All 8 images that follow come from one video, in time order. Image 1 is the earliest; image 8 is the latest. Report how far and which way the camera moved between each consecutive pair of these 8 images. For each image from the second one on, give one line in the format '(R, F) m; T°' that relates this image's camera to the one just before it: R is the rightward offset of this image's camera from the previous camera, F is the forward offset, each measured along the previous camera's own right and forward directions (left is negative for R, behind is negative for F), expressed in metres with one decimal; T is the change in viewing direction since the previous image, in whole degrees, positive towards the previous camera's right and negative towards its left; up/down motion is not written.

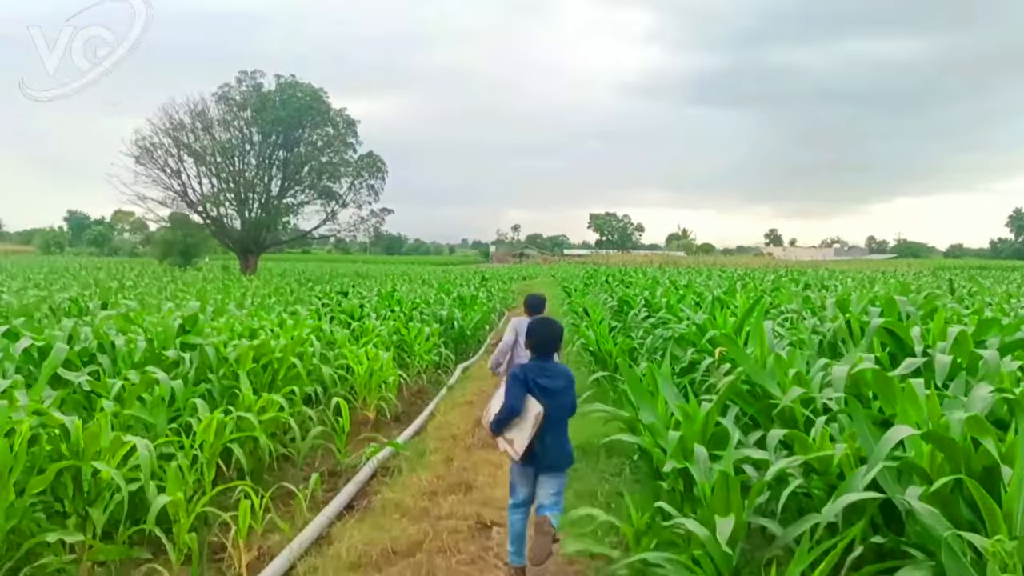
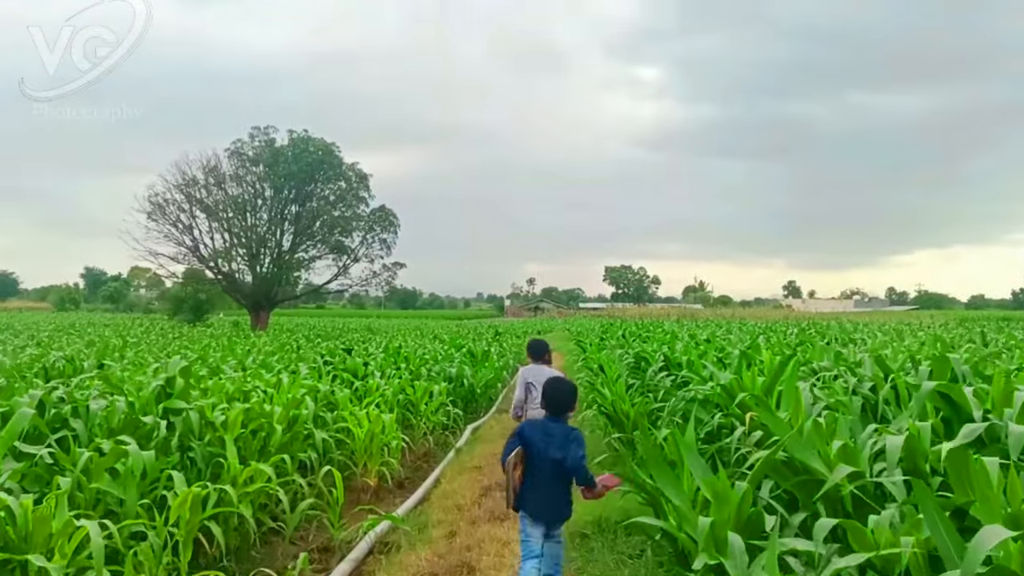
(0.0, +0.4) m; -1°
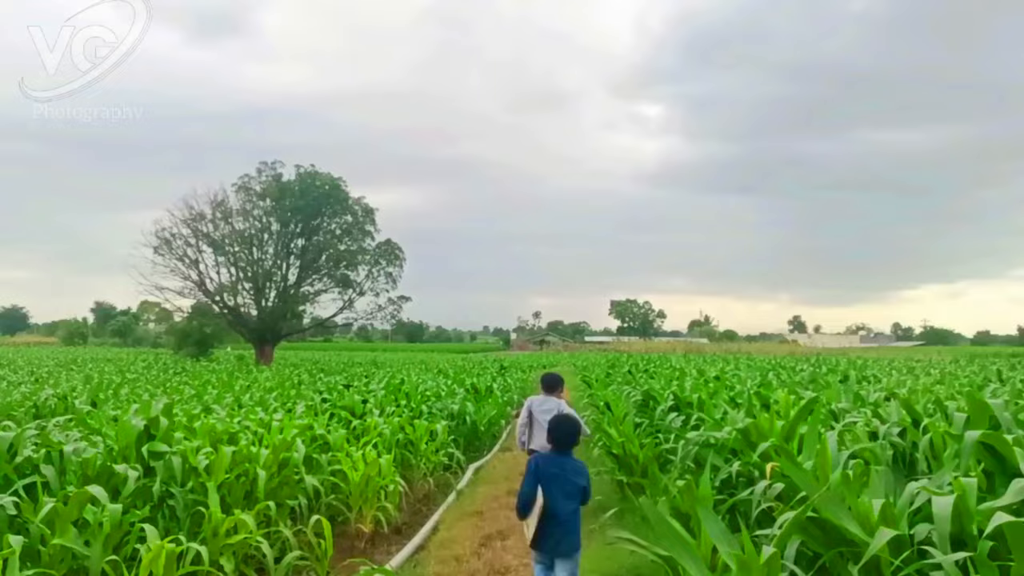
(0.0, +0.3) m; 0°
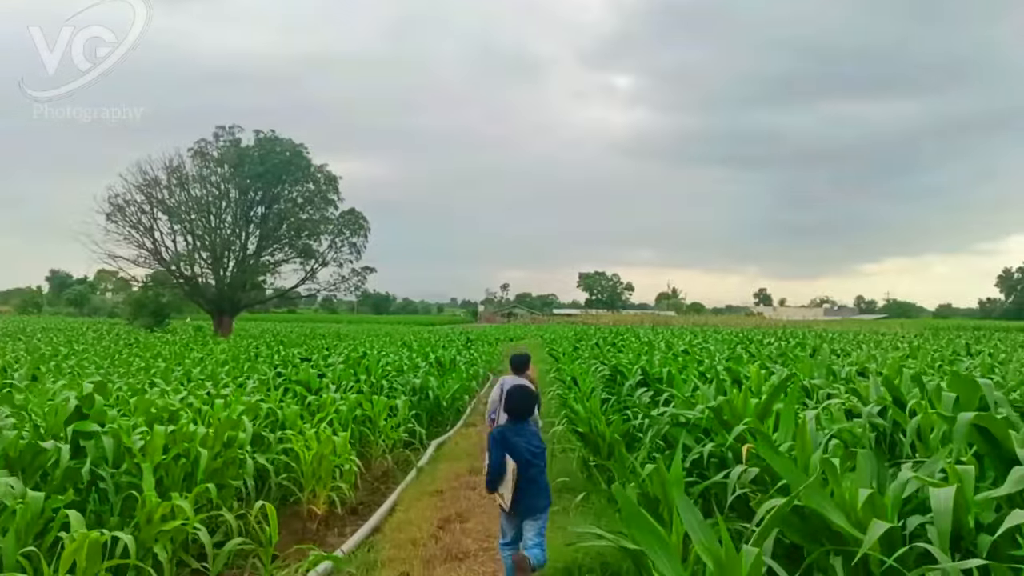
(0.0, +0.3) m; +2°
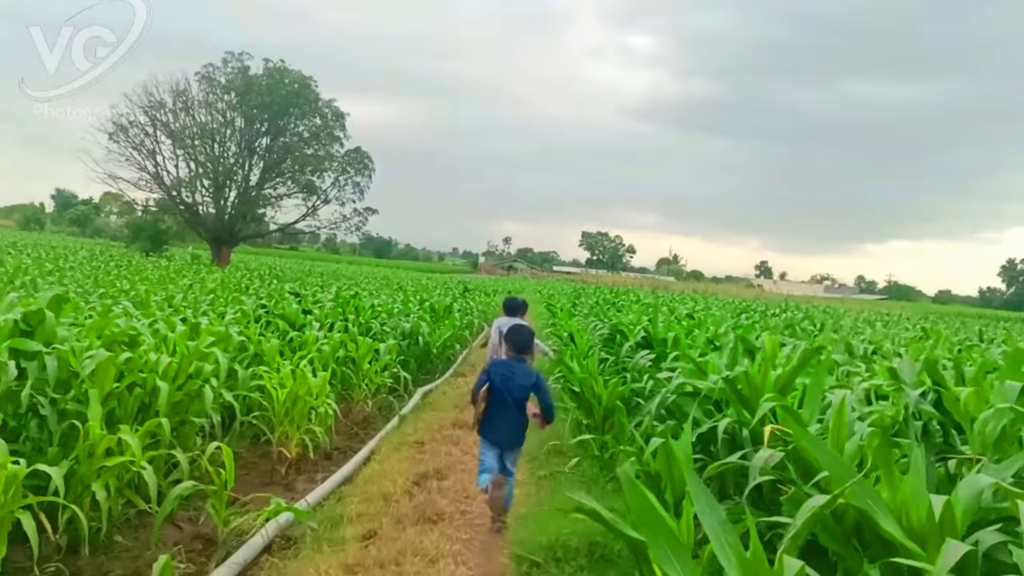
(0.0, +0.5) m; 0°
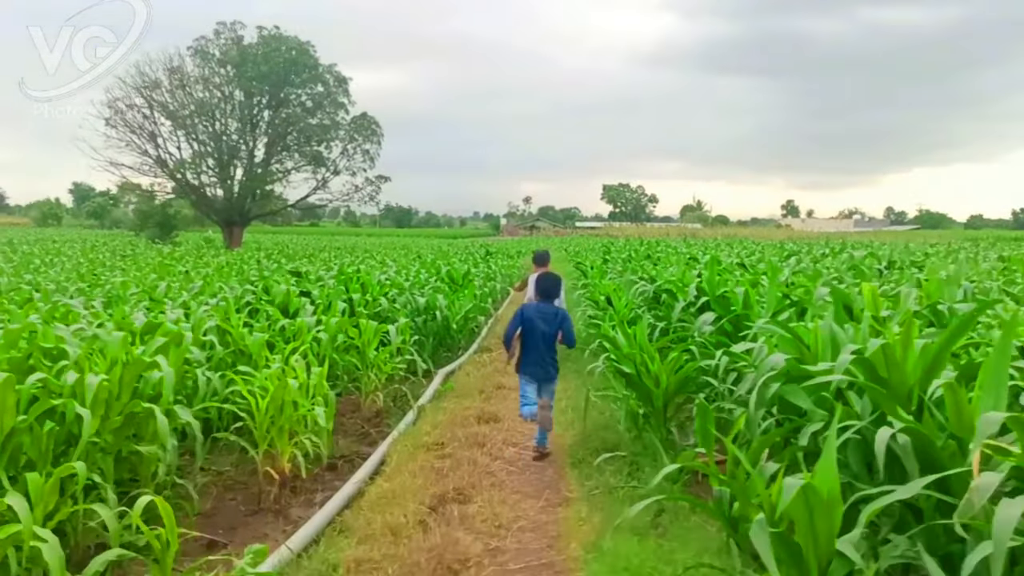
(0.0, +1.1) m; -2°
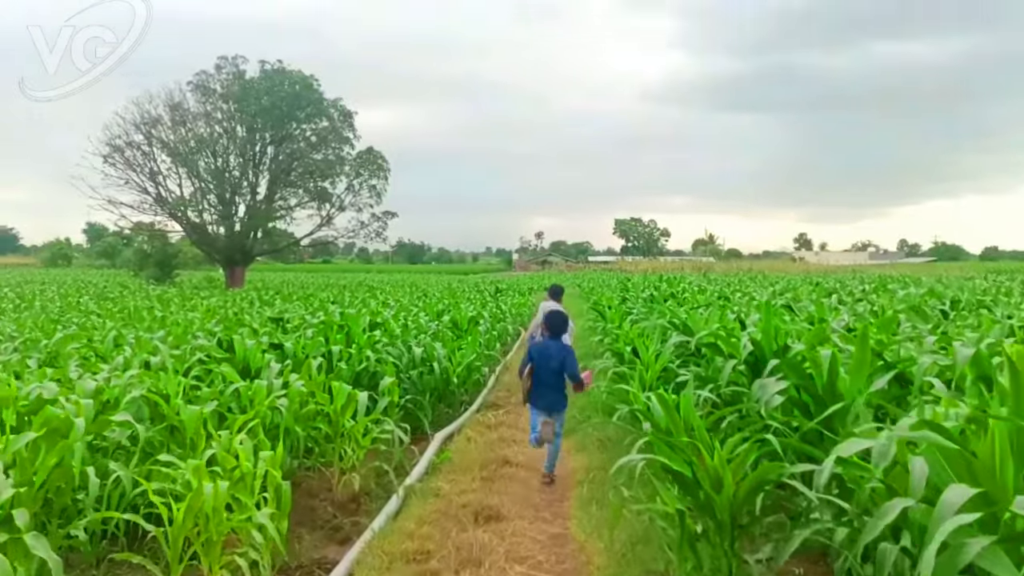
(0.0, +1.2) m; -1°
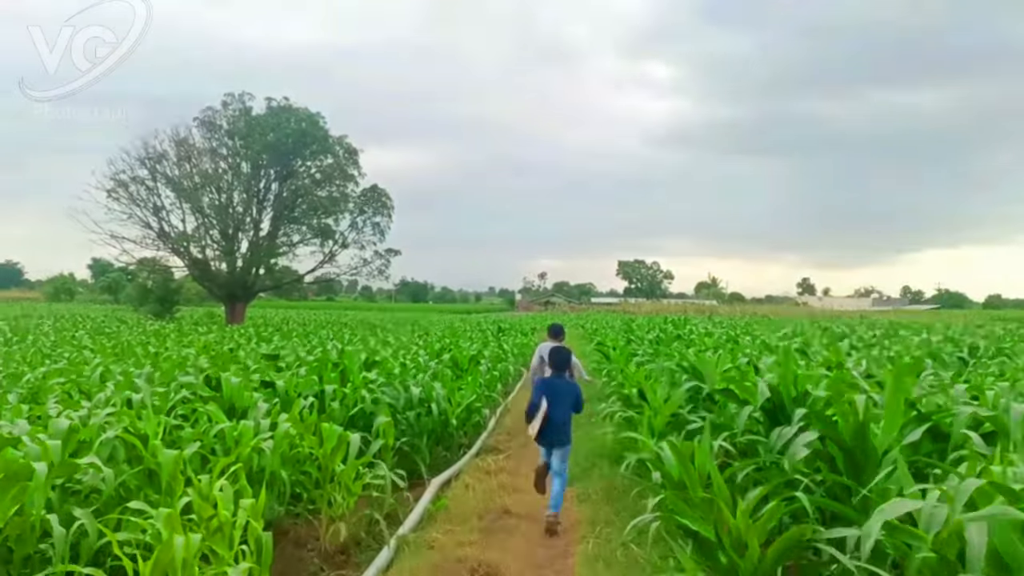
(0.0, +0.3) m; 0°
